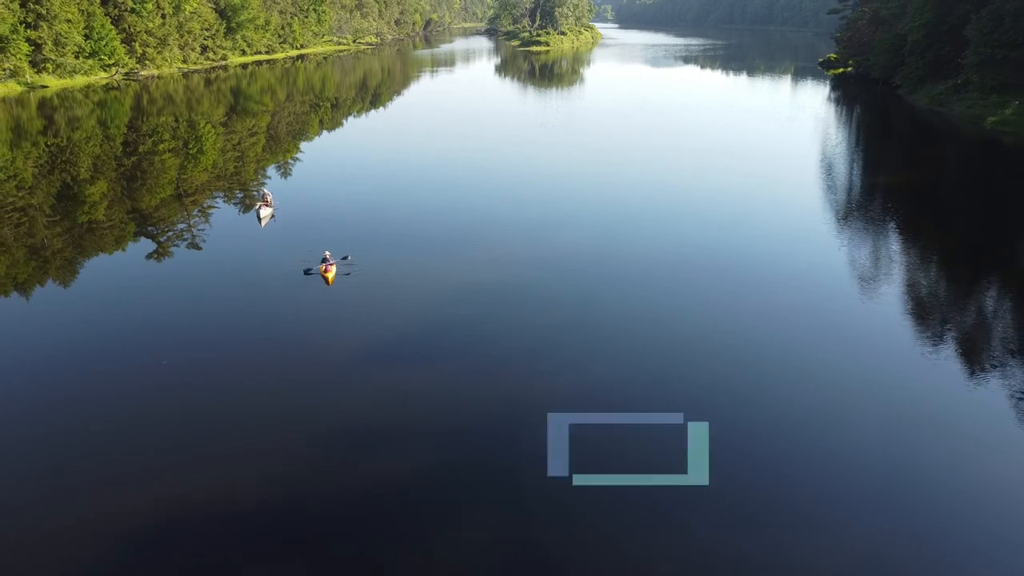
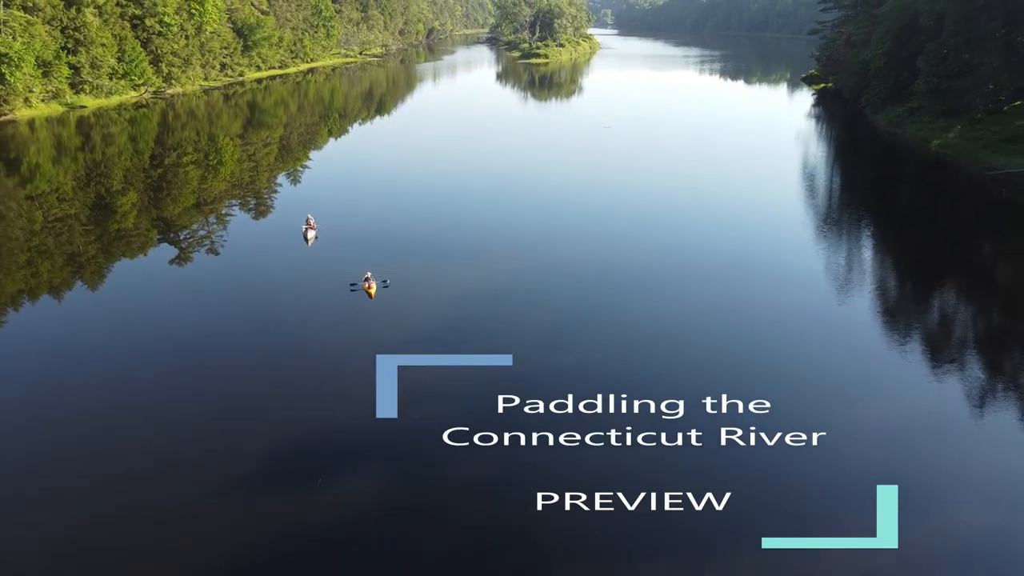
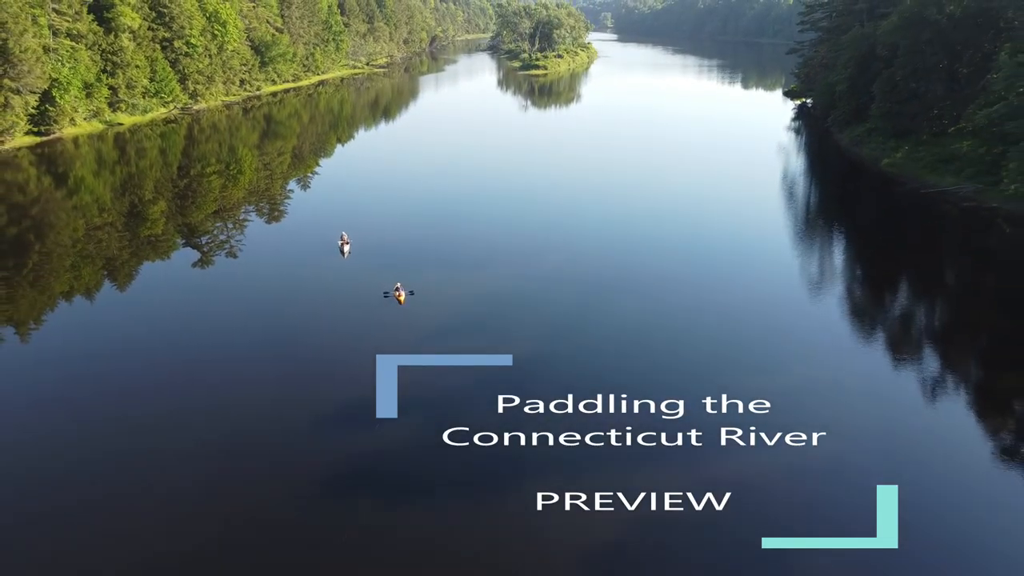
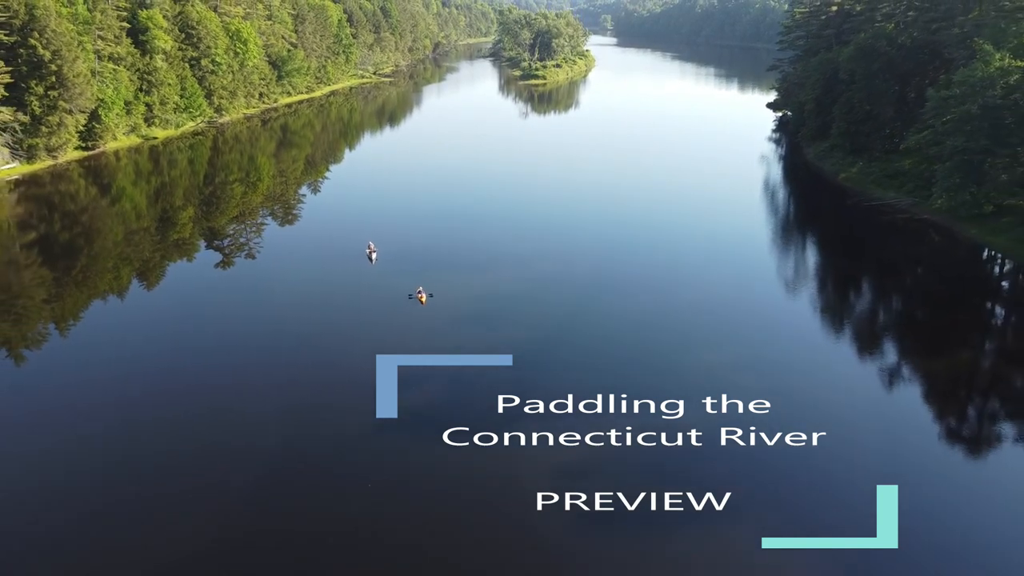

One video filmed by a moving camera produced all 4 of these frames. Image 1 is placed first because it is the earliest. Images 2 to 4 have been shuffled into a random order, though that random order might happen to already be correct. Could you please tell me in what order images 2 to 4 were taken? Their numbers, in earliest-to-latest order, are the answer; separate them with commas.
2, 3, 4
